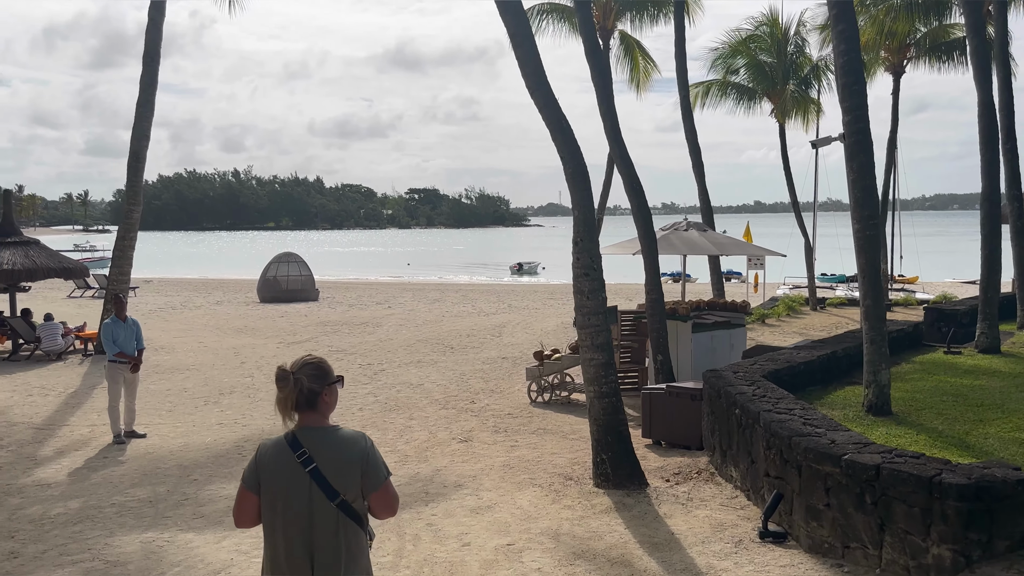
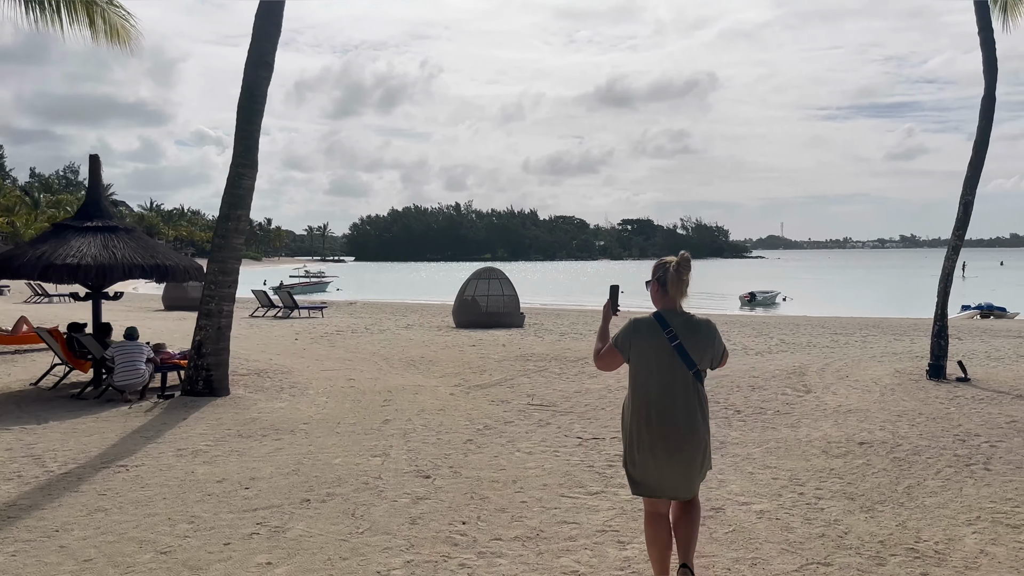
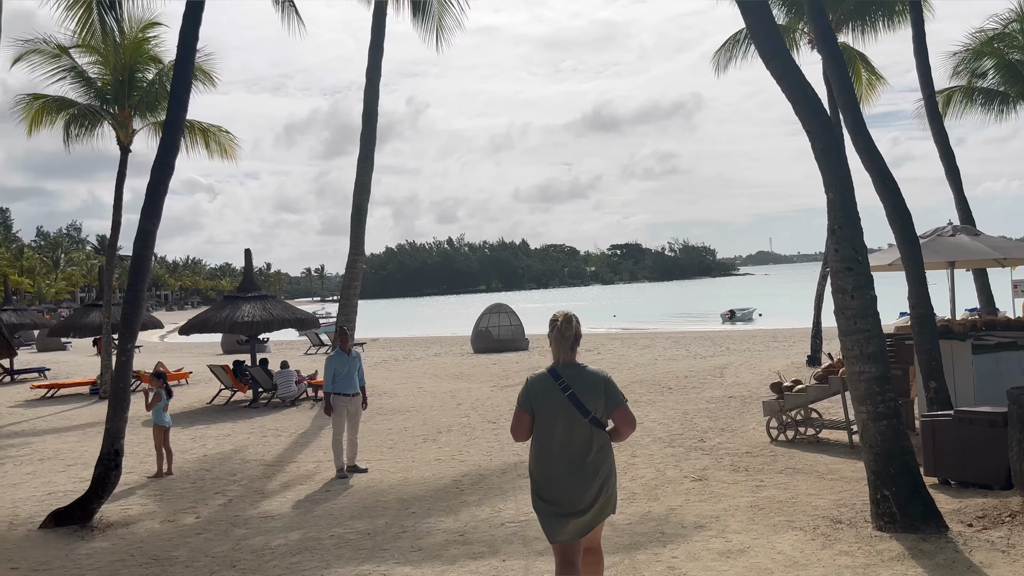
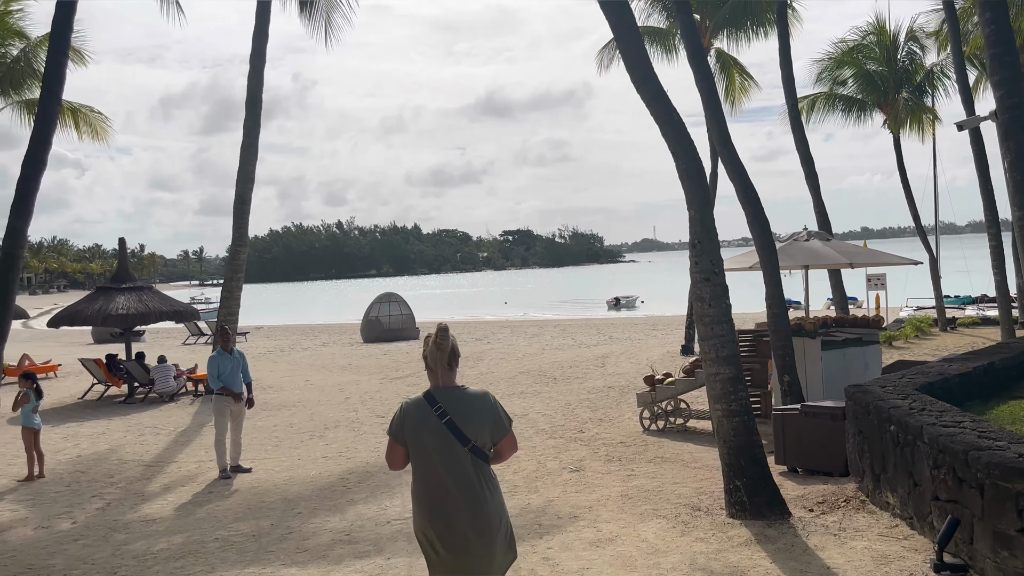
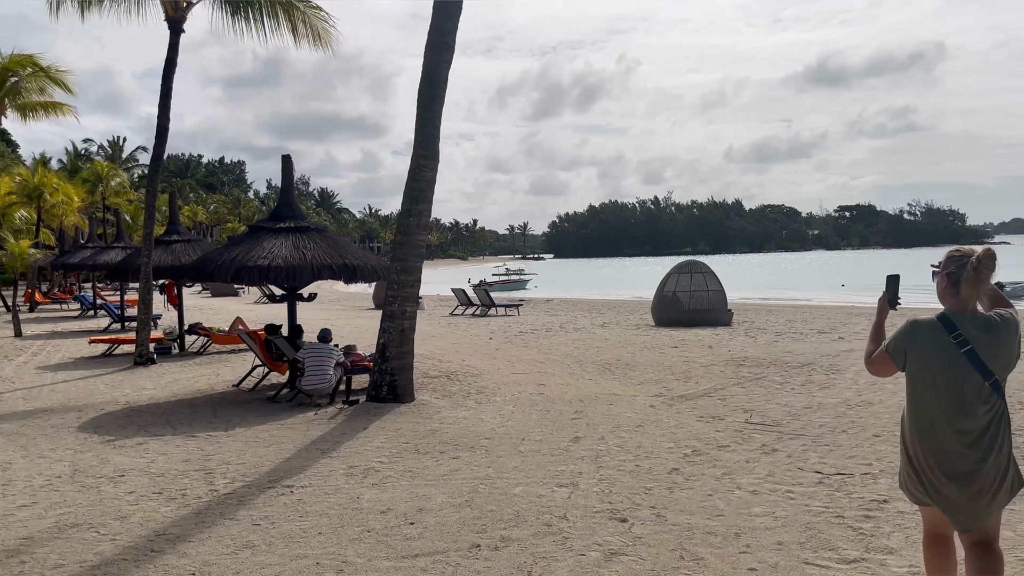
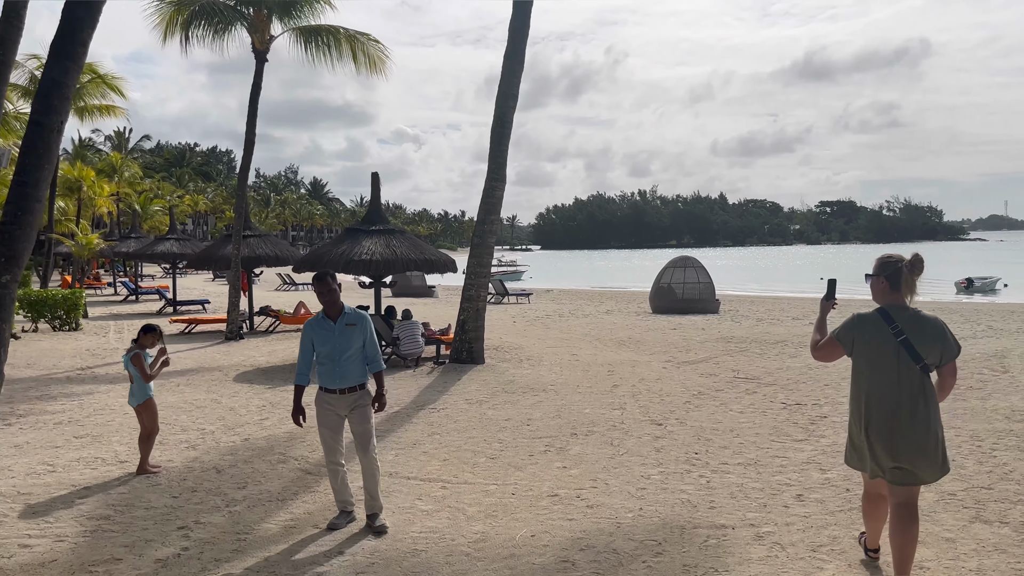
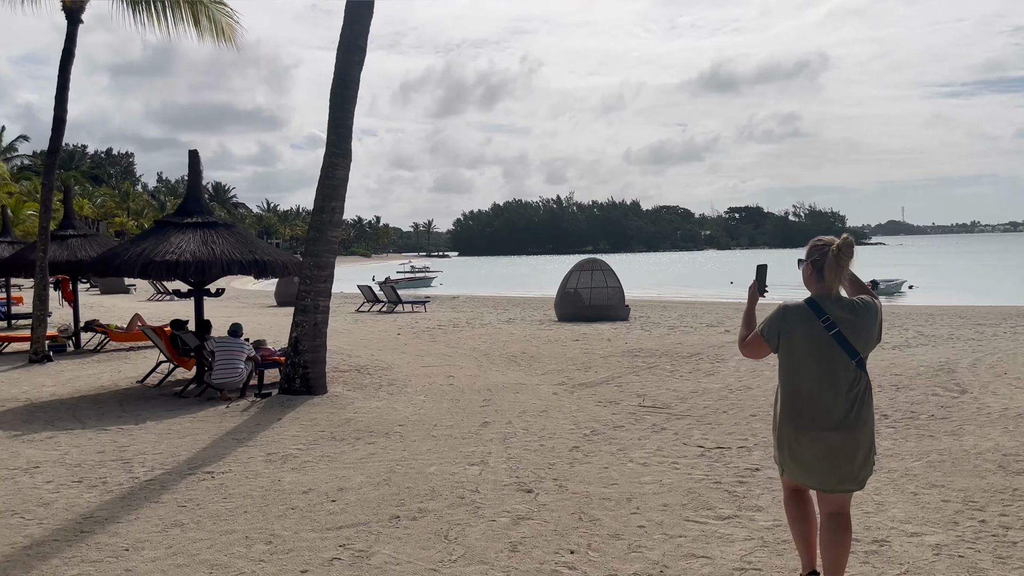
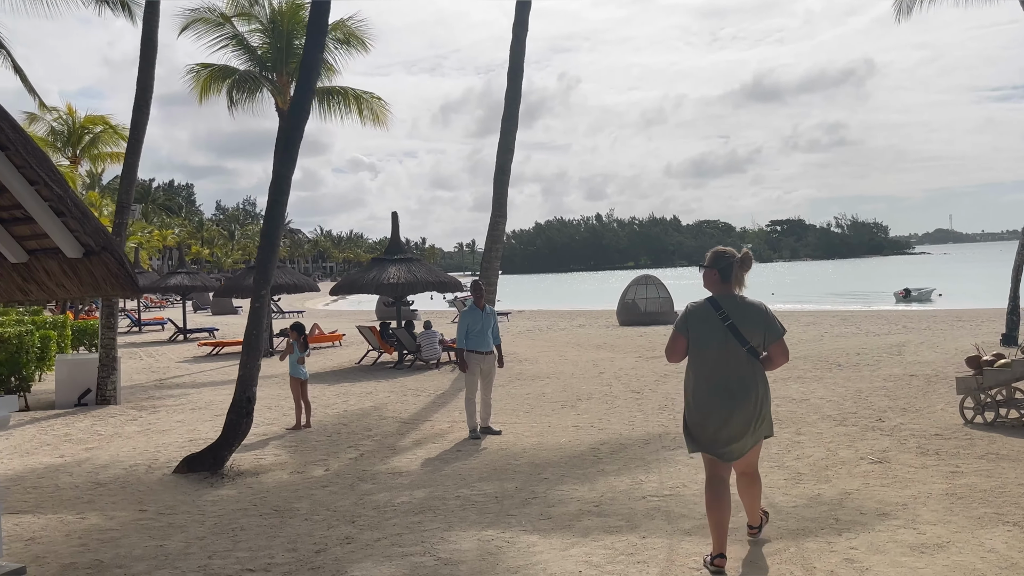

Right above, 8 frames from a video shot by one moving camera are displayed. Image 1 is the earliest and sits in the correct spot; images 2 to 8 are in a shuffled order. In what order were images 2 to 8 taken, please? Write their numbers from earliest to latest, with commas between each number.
4, 3, 8, 6, 2, 7, 5
